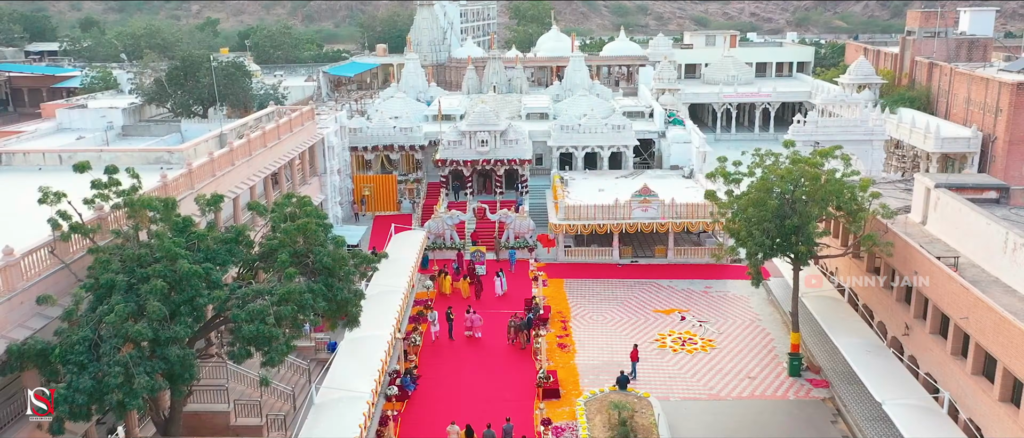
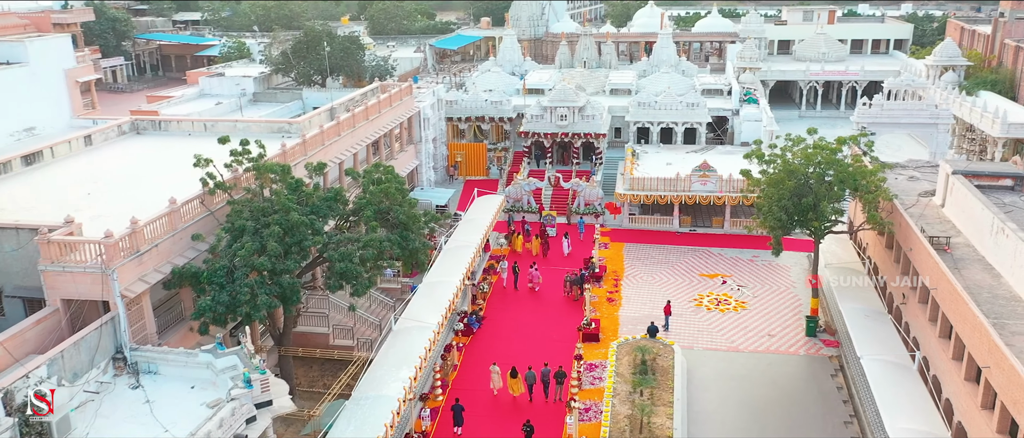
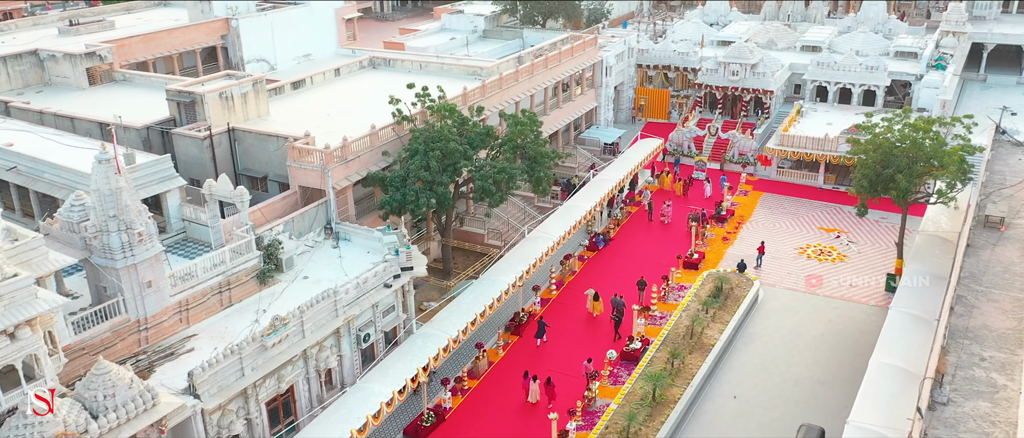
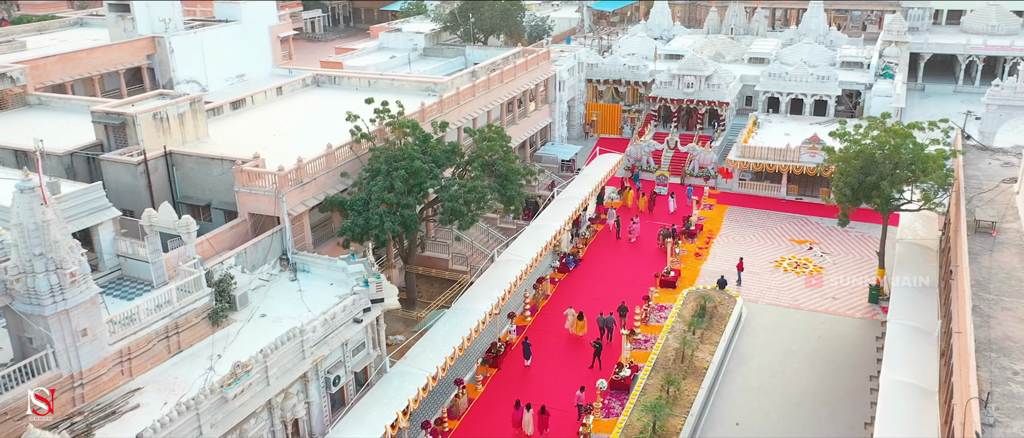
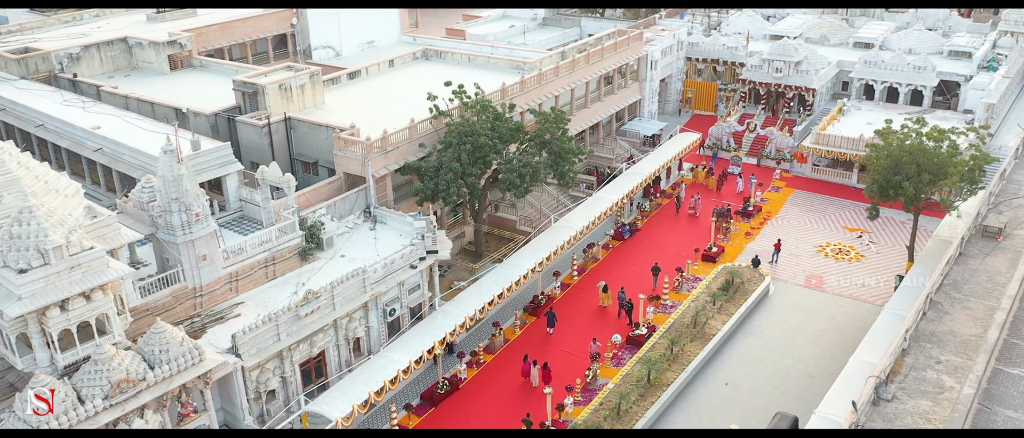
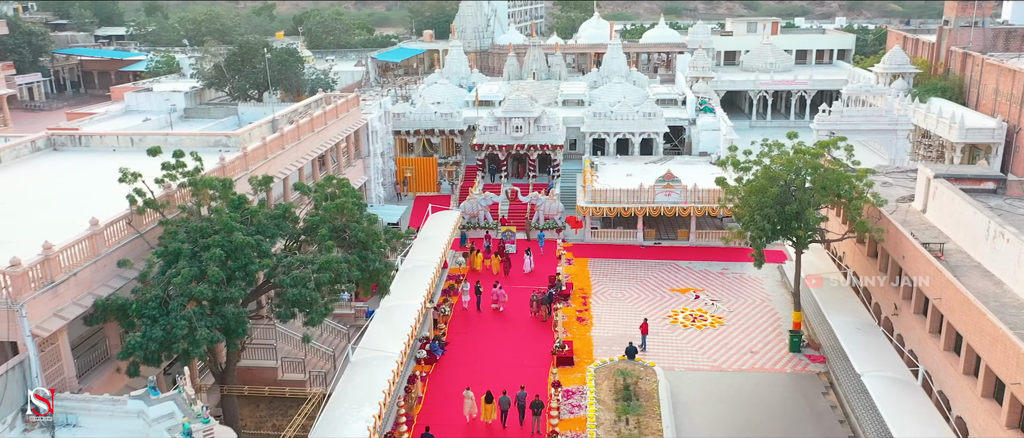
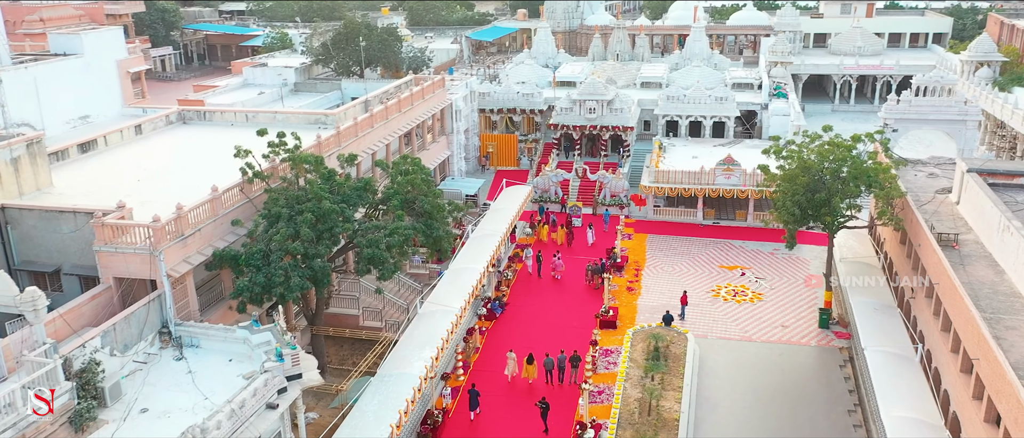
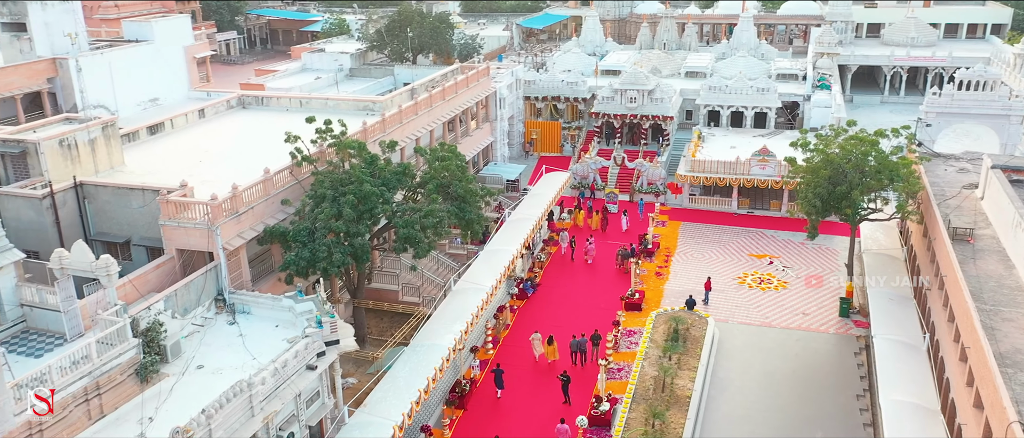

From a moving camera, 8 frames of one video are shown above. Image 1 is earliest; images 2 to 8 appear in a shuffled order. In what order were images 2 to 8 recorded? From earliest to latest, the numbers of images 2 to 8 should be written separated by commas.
6, 2, 7, 8, 4, 3, 5
